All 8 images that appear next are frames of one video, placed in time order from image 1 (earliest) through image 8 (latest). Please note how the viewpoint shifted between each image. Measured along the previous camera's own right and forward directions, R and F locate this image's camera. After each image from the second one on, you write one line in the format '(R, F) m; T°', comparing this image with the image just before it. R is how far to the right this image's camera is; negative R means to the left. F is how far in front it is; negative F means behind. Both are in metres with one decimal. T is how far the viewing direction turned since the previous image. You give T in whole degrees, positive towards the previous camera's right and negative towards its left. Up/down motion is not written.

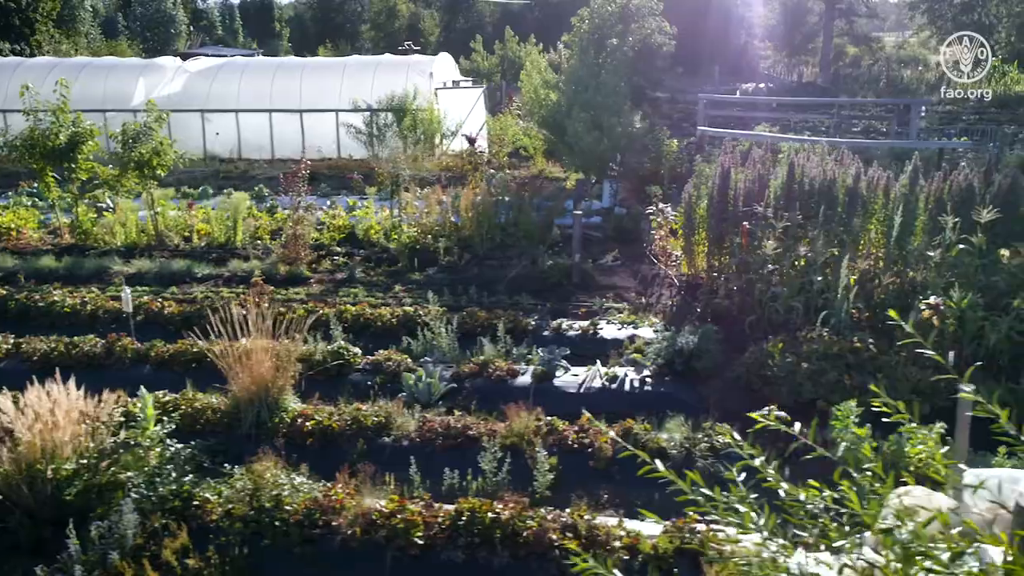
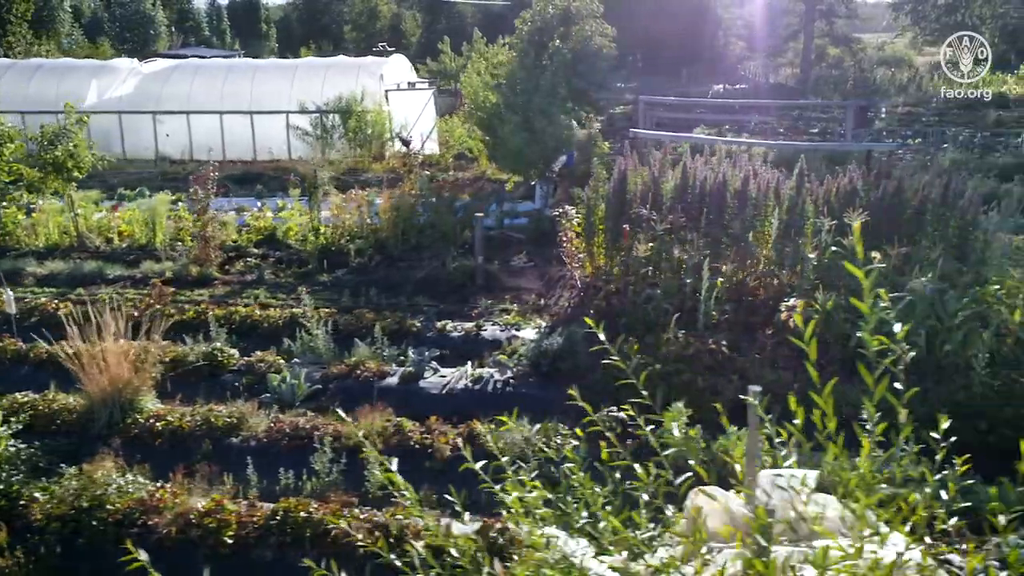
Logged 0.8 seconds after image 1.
(+0.7, 0.0) m; 0°
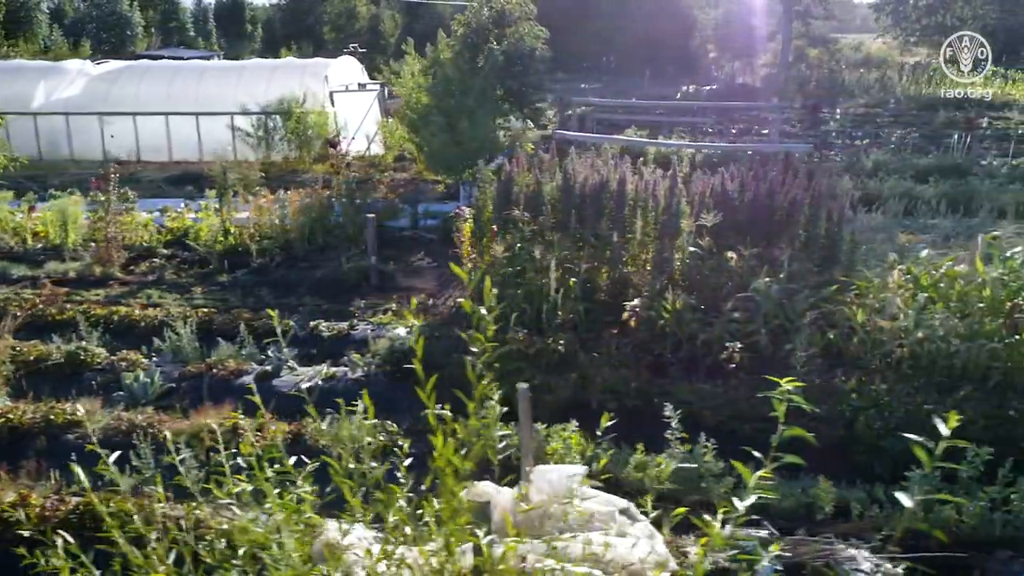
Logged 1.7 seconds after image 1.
(+0.8, -0.1) m; 0°
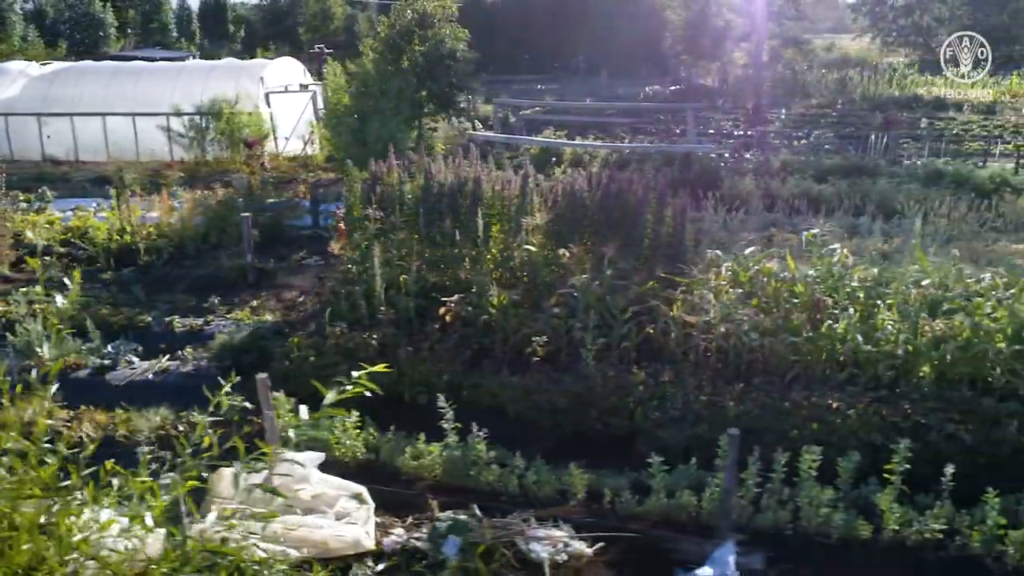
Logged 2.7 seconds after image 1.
(+0.9, -0.2) m; 0°
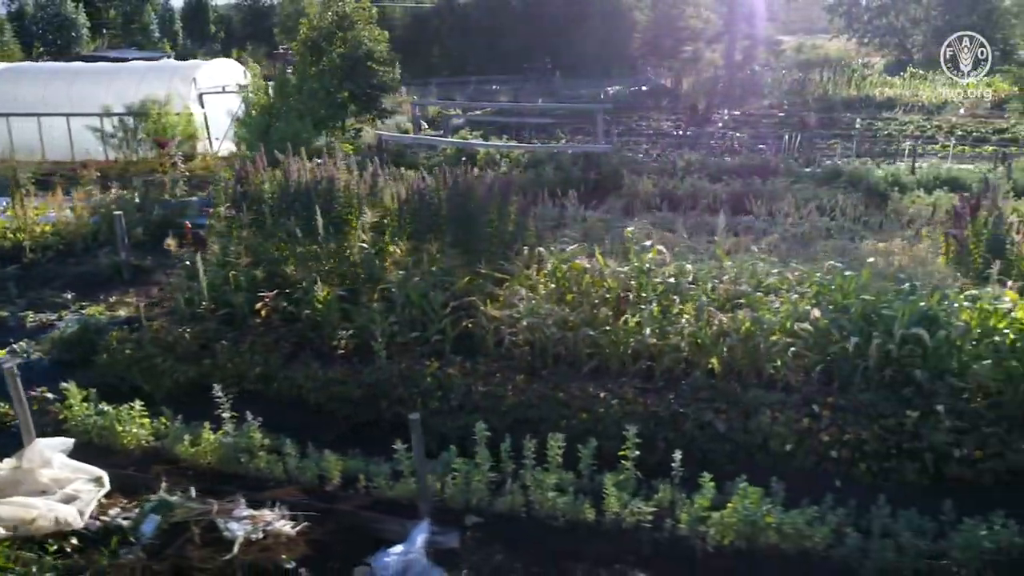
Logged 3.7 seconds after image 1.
(+1.0, -0.2) m; 0°
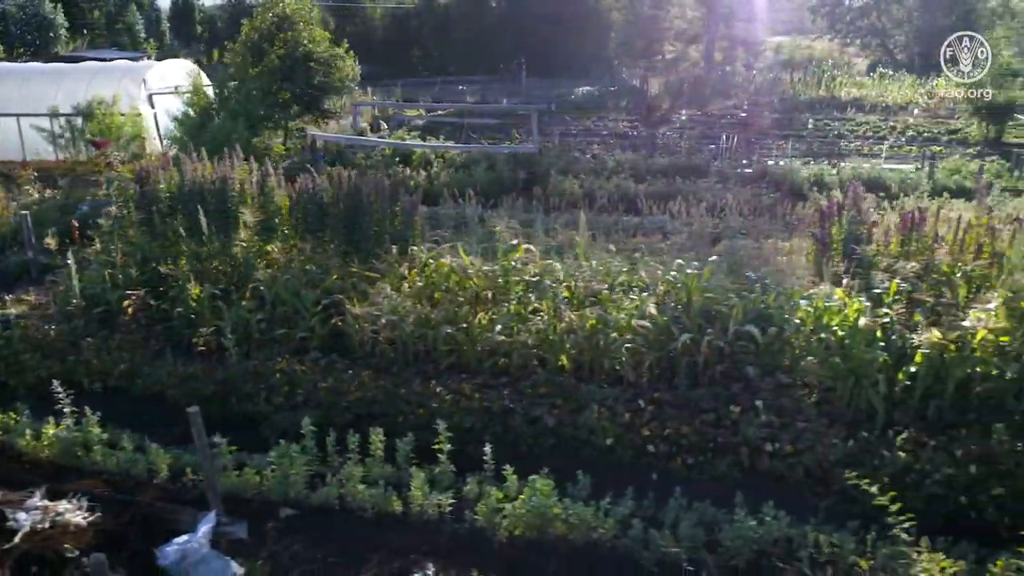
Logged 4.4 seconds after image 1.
(+0.7, -0.1) m; 0°
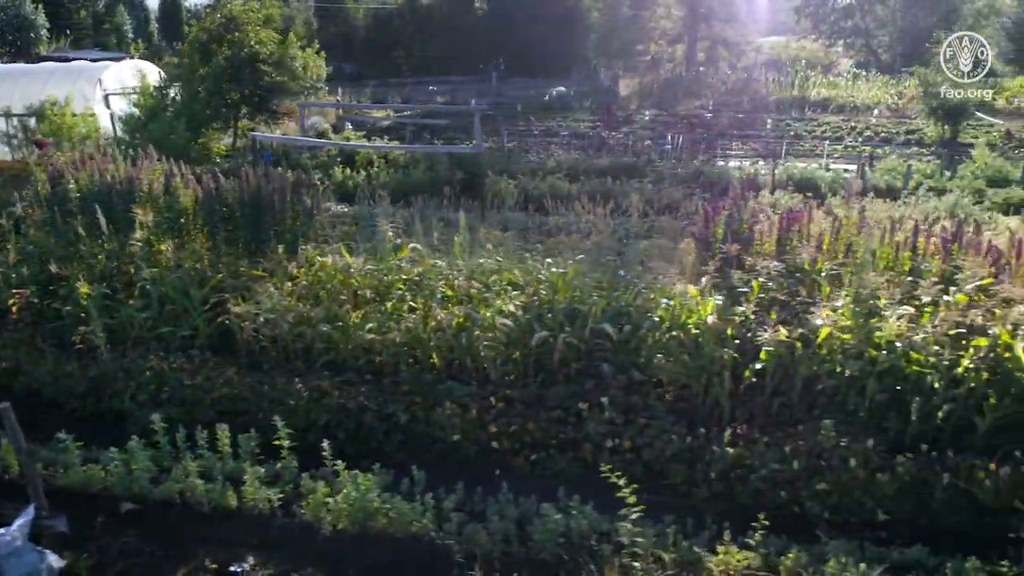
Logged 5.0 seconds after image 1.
(+0.7, -0.1) m; 0°
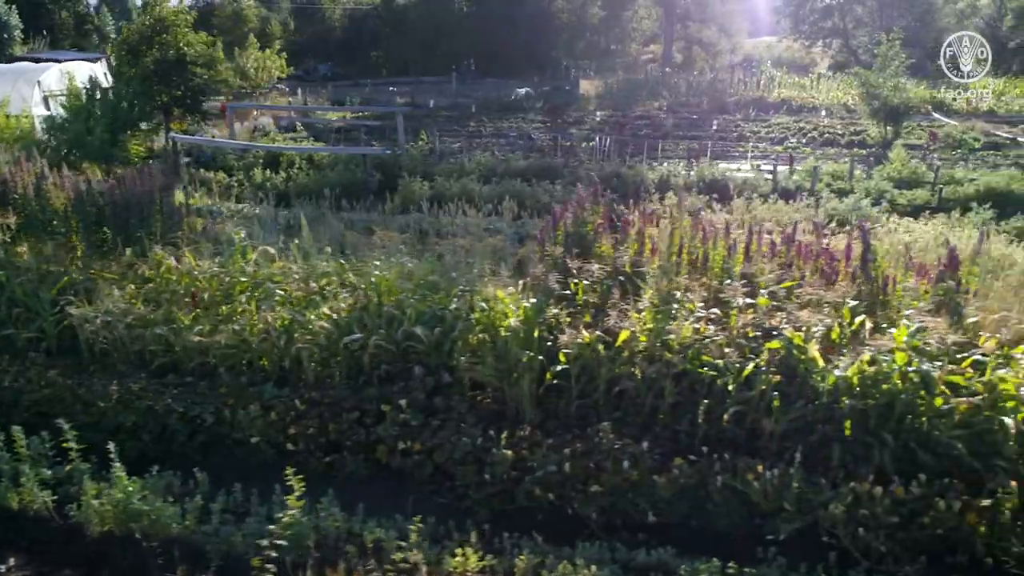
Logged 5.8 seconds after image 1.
(+0.9, 0.0) m; 0°
